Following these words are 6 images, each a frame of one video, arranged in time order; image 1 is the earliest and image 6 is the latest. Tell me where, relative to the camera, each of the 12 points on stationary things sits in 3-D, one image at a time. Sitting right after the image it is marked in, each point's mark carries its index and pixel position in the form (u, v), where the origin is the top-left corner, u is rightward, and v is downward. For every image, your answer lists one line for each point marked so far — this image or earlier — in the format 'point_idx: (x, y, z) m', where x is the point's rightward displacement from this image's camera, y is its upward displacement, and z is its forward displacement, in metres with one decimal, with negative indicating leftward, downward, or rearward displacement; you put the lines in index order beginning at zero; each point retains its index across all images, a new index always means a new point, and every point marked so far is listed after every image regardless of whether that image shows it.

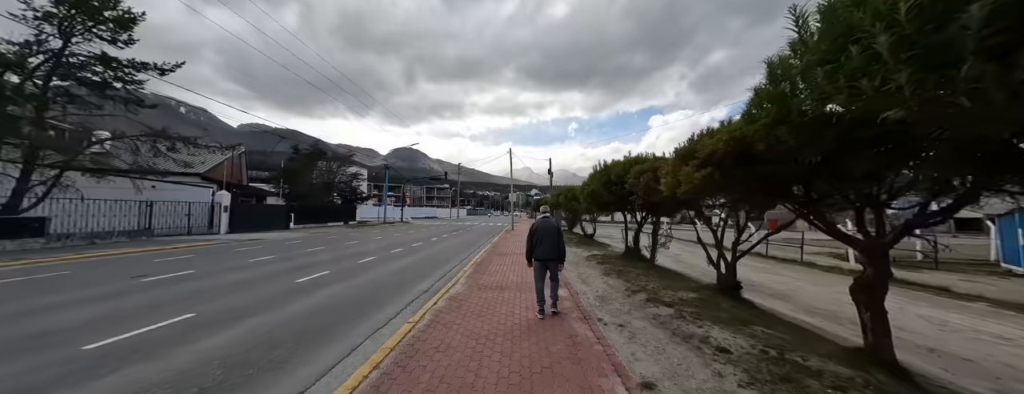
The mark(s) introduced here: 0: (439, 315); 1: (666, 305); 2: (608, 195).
0: (-1.4, -2.2, +5.1) m
1: (+2.8, -2.0, +4.9) m
2: (+3.2, +0.1, +8.8) m
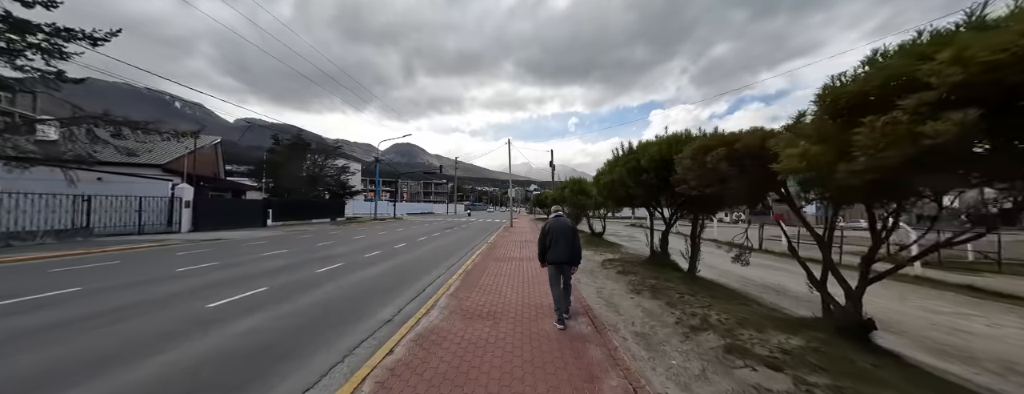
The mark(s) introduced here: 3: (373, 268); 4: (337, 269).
0: (-1.4, -2.1, +3.1) m
1: (+2.8, -1.8, +3.0) m
2: (+3.1, +0.3, +6.8) m
3: (-5.0, -2.6, +9.7) m
4: (-6.1, -2.5, +9.3) m
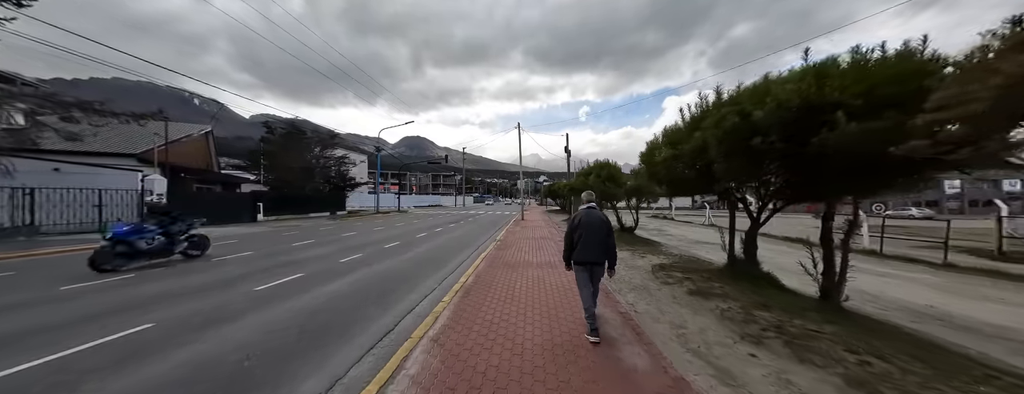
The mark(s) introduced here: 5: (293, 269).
0: (-1.2, -1.9, +0.8) m
1: (+3.0, -1.7, +0.4) m
2: (+3.4, +0.6, +4.2) m
3: (-4.6, -2.3, +7.4) m
4: (-5.7, -2.2, +7.1) m
5: (-6.7, -2.2, +8.2) m
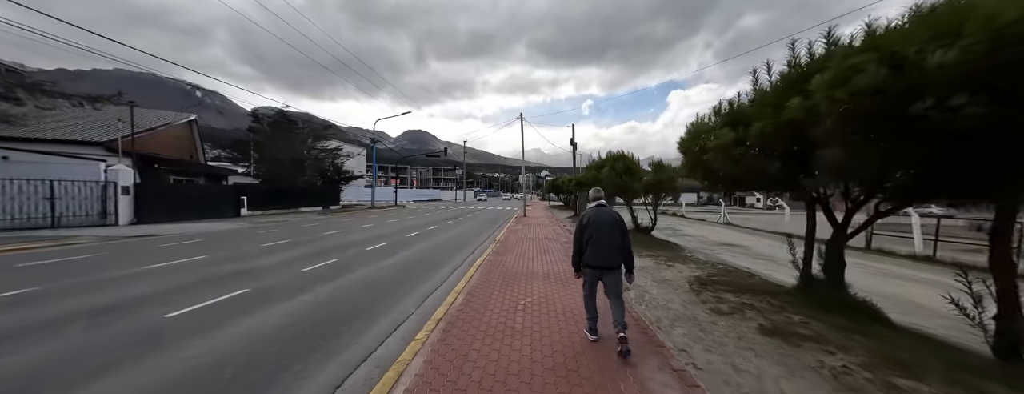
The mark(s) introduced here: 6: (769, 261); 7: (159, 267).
0: (-1.3, -2.0, -0.7) m
1: (+3.0, -1.7, -1.0) m
2: (+3.4, +0.6, +2.7) m
3: (-4.6, -2.2, +6.0) m
4: (-5.6, -2.1, +5.7) m
5: (-6.7, -2.1, +6.8) m
6: (+9.2, -2.3, +9.5) m
7: (-9.8, -1.9, +7.5) m
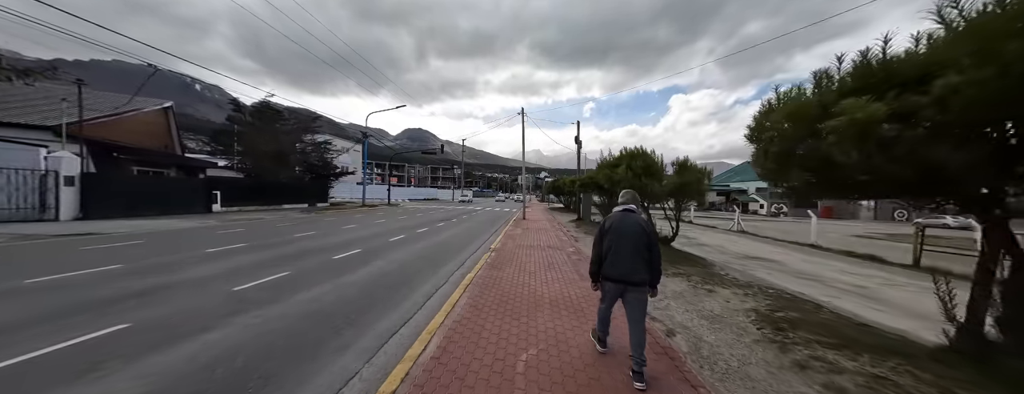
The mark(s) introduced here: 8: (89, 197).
0: (-1.3, -1.9, -2.3) m
1: (+3.0, -1.8, -2.6) m
2: (+3.5, +0.5, +1.1) m
3: (-4.6, -2.1, +4.4) m
4: (-5.7, -2.0, +4.1) m
5: (-6.8, -2.0, +5.2) m
6: (+9.1, -2.5, +7.9) m
7: (-9.8, -1.7, +5.9) m
8: (-20.0, 0.0, +12.7) m
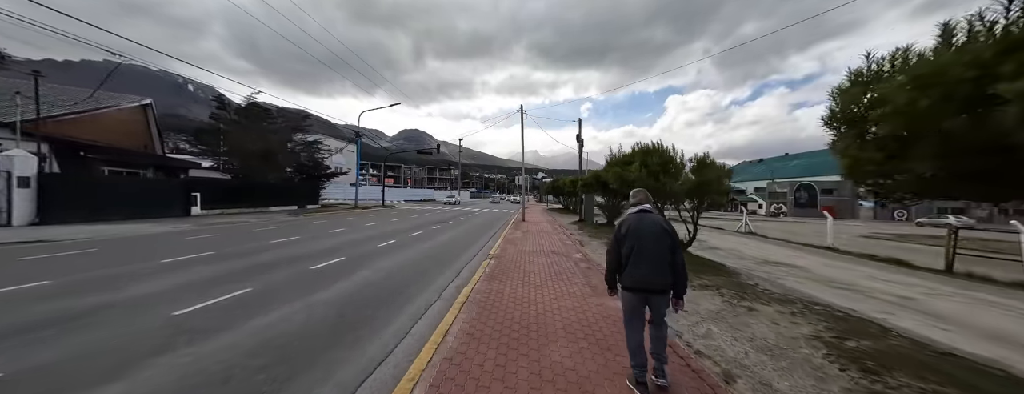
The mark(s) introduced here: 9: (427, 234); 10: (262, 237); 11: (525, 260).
0: (-1.1, -2.0, -3.2) m
1: (+3.1, -1.8, -3.5) m
2: (+3.6, +0.5, +0.2) m
3: (-4.5, -2.1, +3.4) m
4: (-5.6, -2.0, +3.1) m
5: (-6.7, -2.0, +4.2) m
6: (+9.2, -2.5, +7.1) m
7: (-9.8, -1.8, +4.8) m
8: (-20.0, -0.1, +11.6) m
9: (-4.7, -2.1, +14.6) m
10: (-11.1, -1.8, +12.1) m
11: (+0.5, -2.1, +9.2) m
